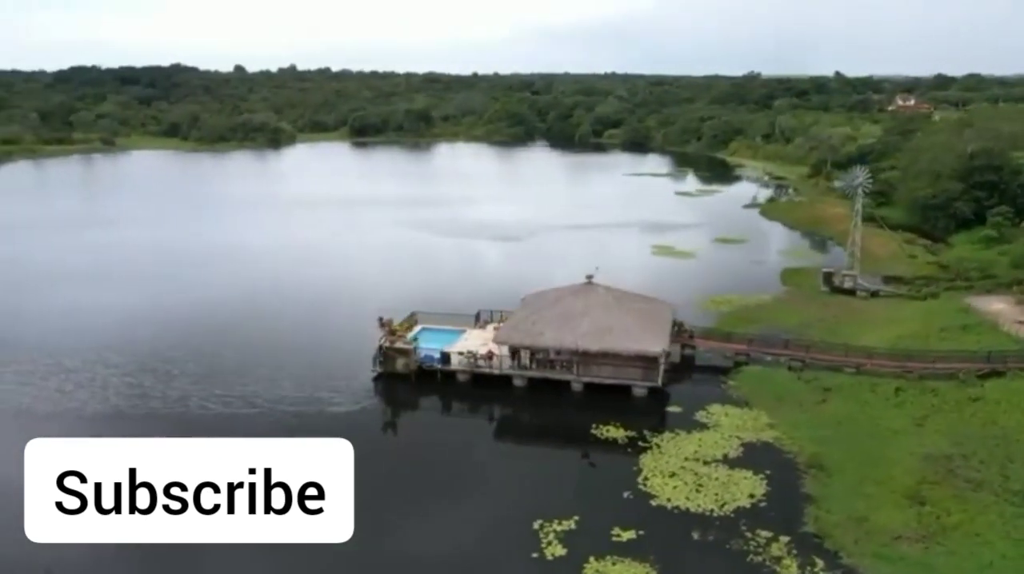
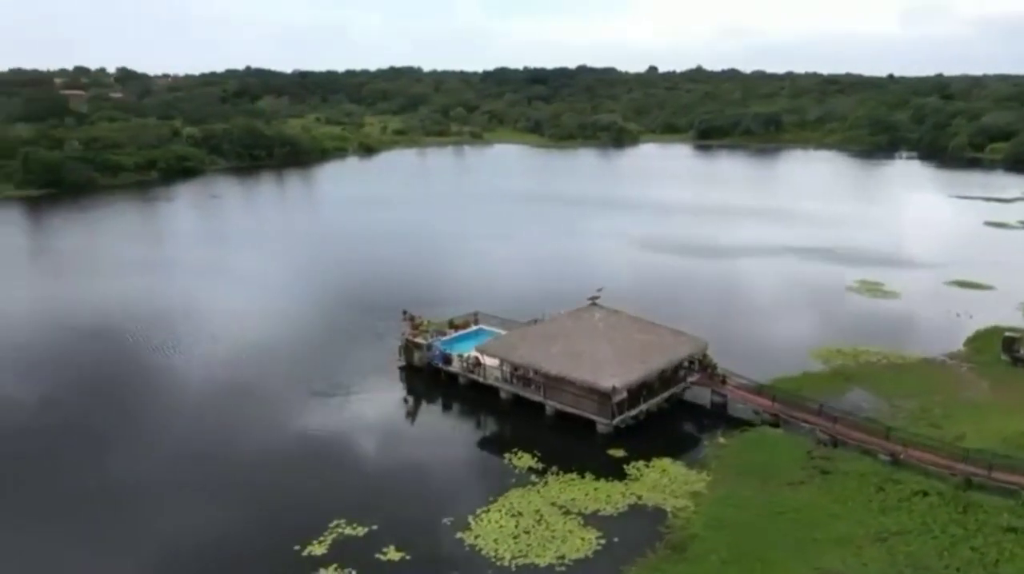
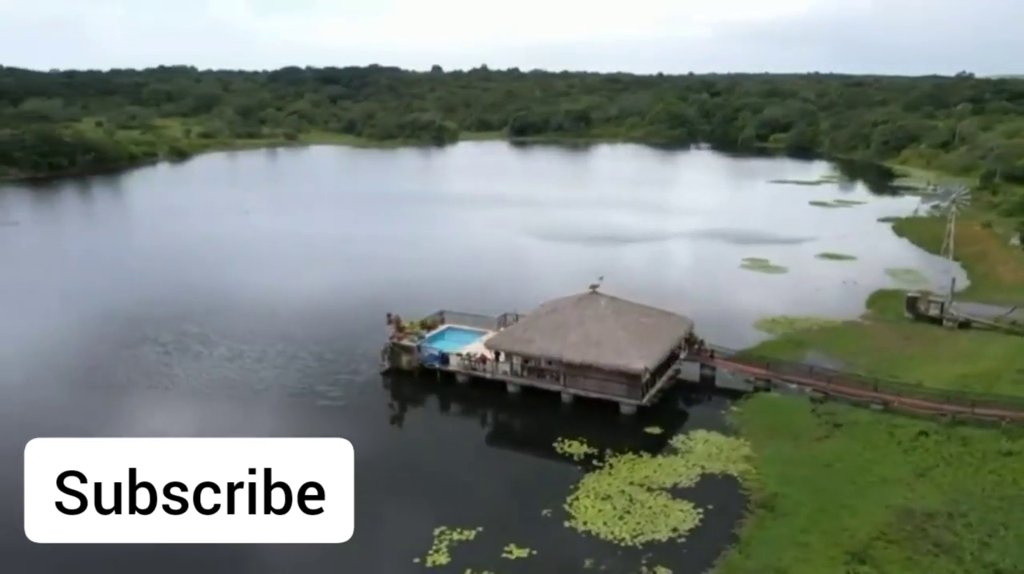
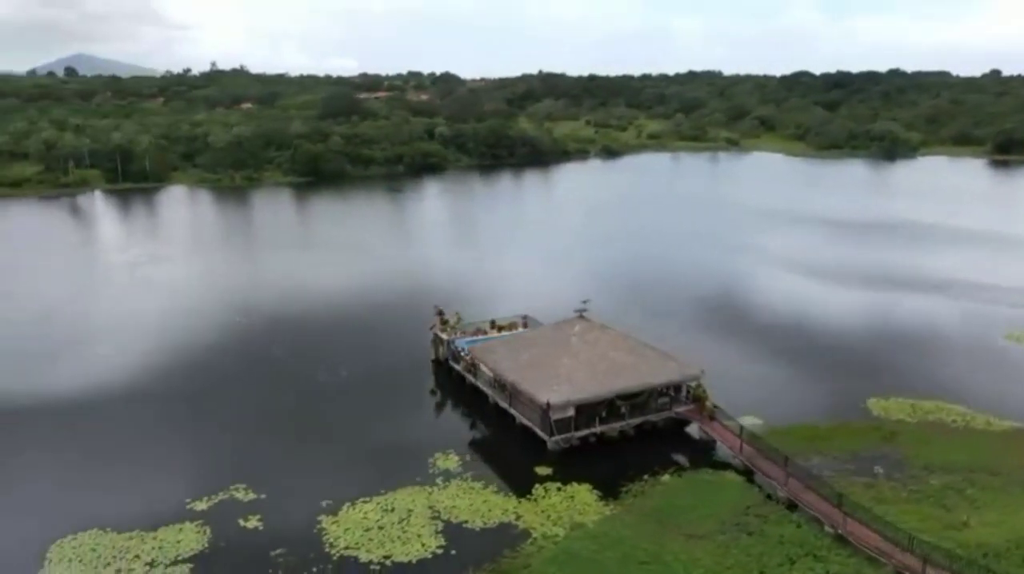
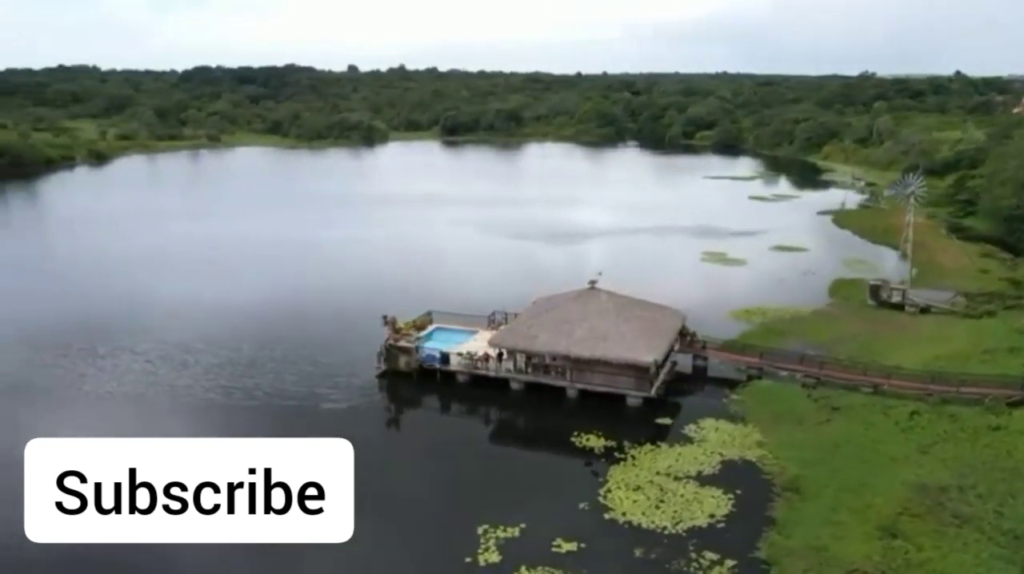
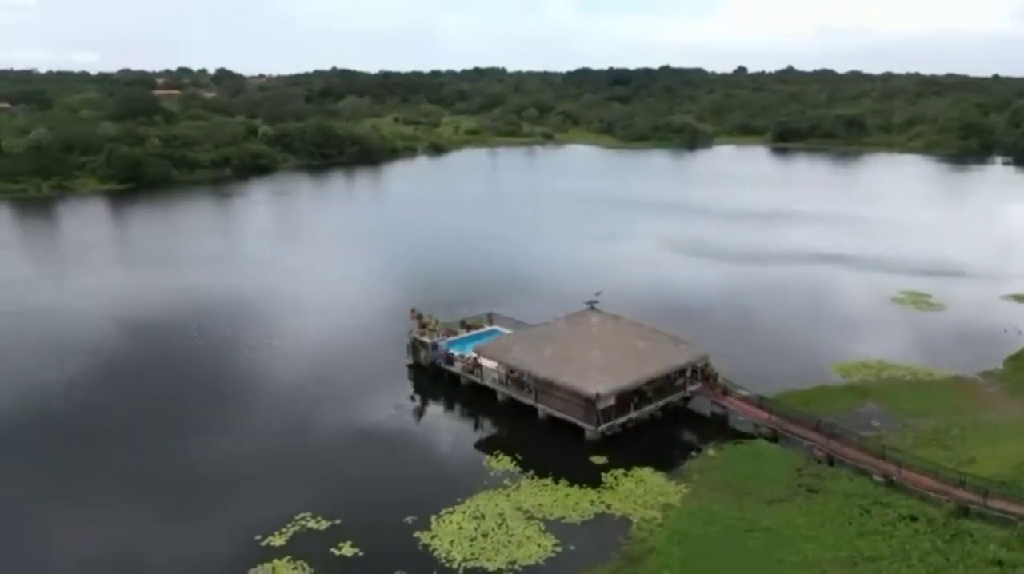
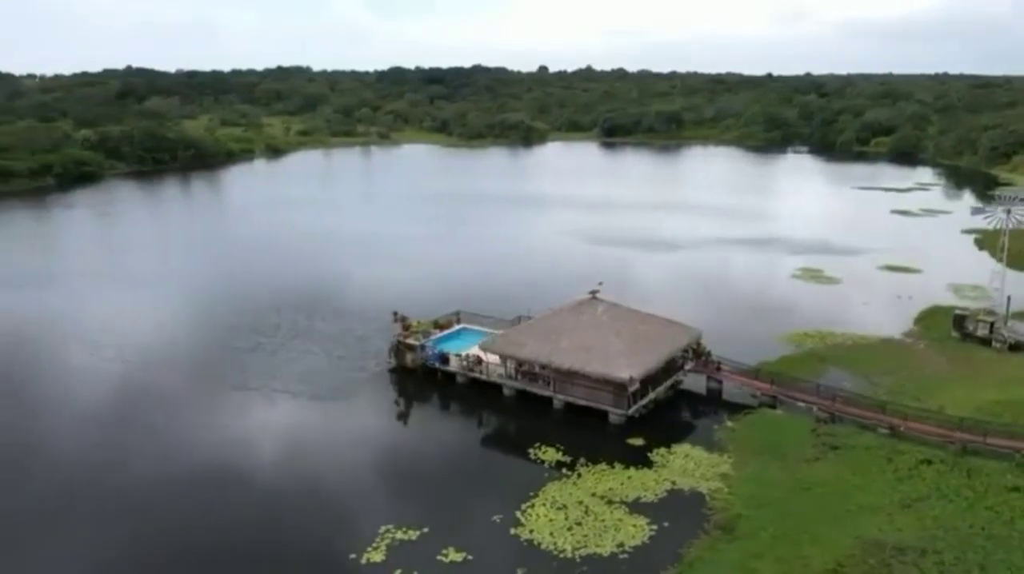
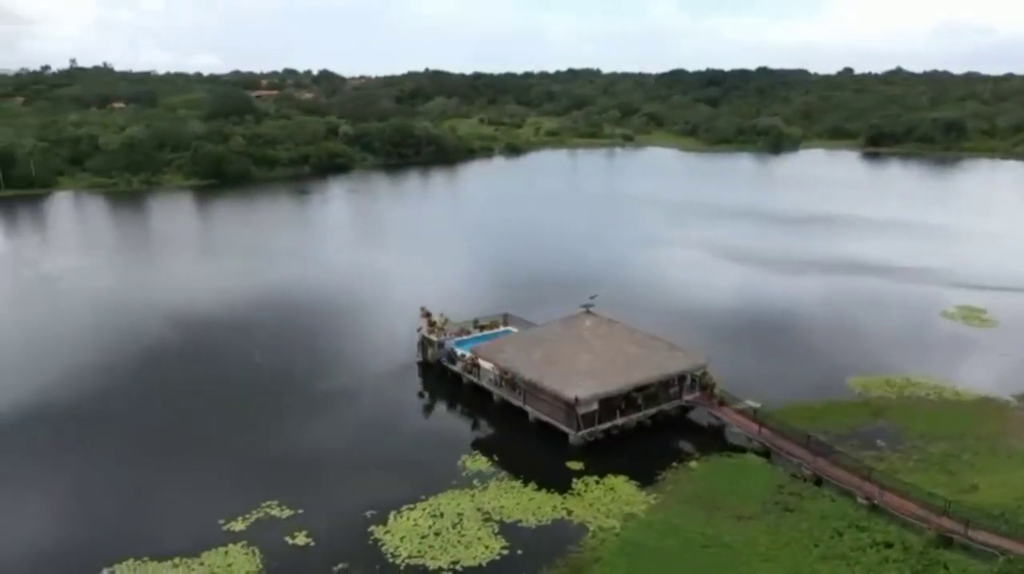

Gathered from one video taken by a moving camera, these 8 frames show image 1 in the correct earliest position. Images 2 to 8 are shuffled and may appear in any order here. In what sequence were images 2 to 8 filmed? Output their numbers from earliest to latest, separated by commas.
5, 3, 7, 2, 6, 8, 4
